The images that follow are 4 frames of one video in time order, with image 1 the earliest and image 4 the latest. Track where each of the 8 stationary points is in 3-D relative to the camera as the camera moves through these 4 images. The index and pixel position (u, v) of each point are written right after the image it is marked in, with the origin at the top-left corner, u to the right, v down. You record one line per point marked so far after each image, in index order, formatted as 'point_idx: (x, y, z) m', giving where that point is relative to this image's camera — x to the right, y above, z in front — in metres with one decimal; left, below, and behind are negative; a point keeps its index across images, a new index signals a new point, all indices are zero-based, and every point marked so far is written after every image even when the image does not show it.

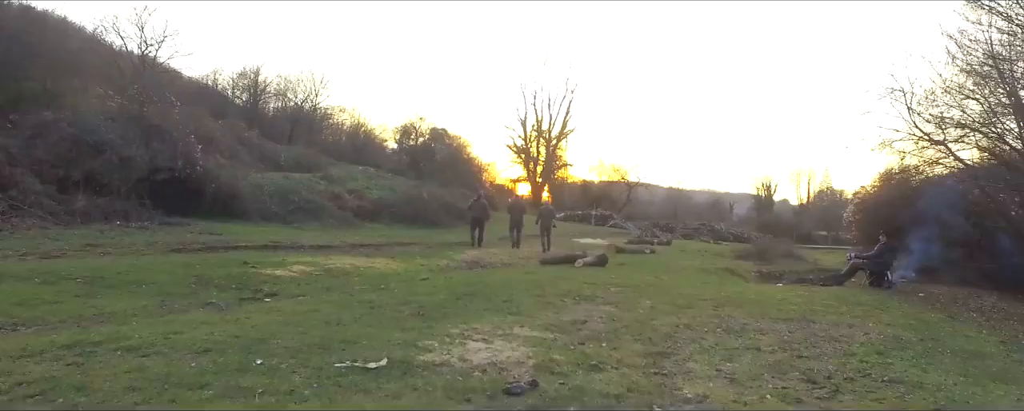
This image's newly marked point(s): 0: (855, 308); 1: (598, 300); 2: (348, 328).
0: (+4.6, -1.3, +9.9) m
1: (+1.0, -1.1, +8.9) m
2: (-1.3, -1.0, +5.9) m
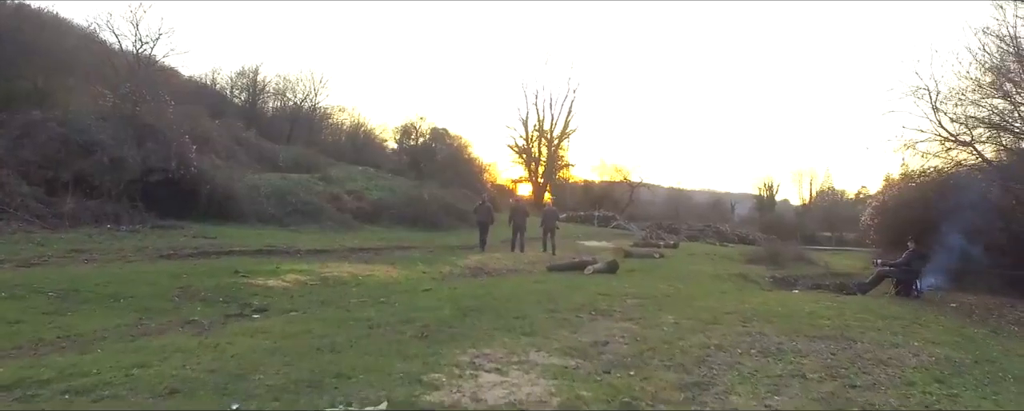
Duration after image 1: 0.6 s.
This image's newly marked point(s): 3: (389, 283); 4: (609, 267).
0: (+4.7, -1.4, +9.2) m
1: (+1.2, -1.2, +8.2) m
2: (-1.2, -1.0, +5.2) m
3: (-1.8, -1.1, +10.9) m
4: (+1.8, -1.1, +13.8) m
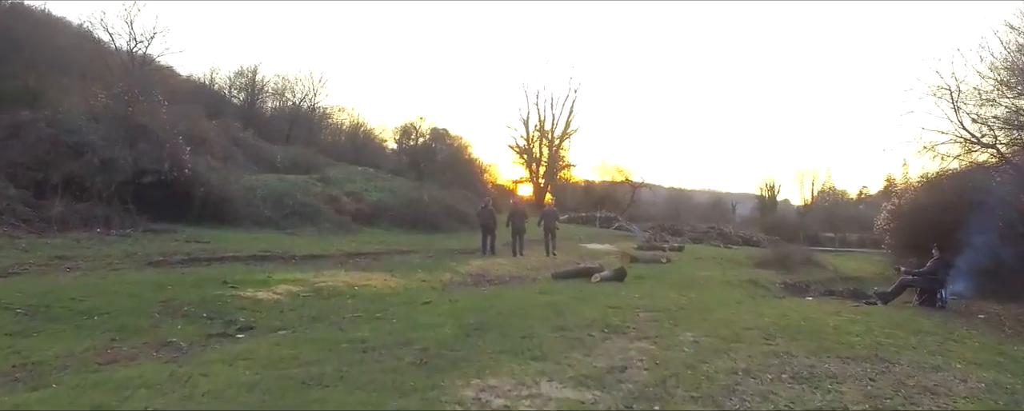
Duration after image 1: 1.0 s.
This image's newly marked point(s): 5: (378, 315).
0: (+4.8, -1.5, +8.6) m
1: (+1.2, -1.3, +7.6) m
2: (-1.1, -1.1, +4.6) m
3: (-1.7, -1.2, +10.3) m
4: (+1.9, -1.2, +13.2) m
5: (-1.5, -1.2, +8.2) m
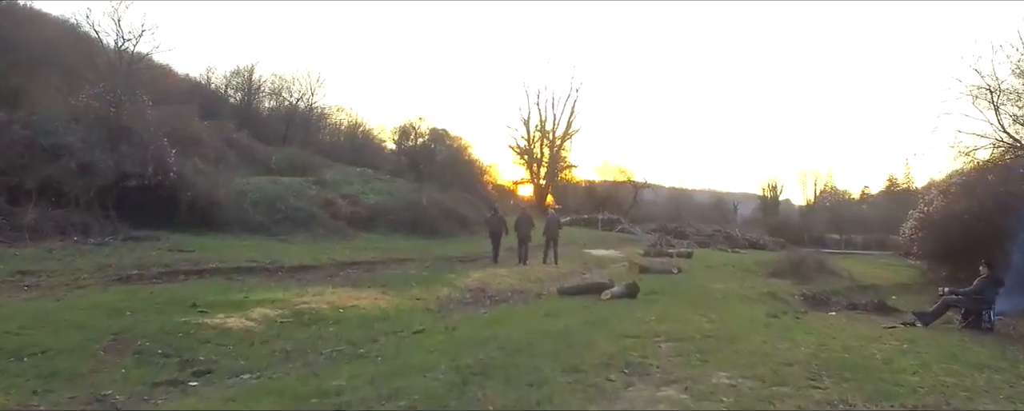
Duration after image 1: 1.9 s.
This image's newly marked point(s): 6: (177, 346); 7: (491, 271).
0: (+4.8, -1.7, +7.5) m
1: (+1.3, -1.5, +6.5) m
2: (-1.1, -1.3, +3.5) m
3: (-1.7, -1.4, +9.2) m
4: (+1.9, -1.4, +12.1) m
5: (-1.4, -1.4, +7.1) m
6: (-3.2, -1.3, +7.0) m
7: (-0.5, -1.5, +16.1) m
